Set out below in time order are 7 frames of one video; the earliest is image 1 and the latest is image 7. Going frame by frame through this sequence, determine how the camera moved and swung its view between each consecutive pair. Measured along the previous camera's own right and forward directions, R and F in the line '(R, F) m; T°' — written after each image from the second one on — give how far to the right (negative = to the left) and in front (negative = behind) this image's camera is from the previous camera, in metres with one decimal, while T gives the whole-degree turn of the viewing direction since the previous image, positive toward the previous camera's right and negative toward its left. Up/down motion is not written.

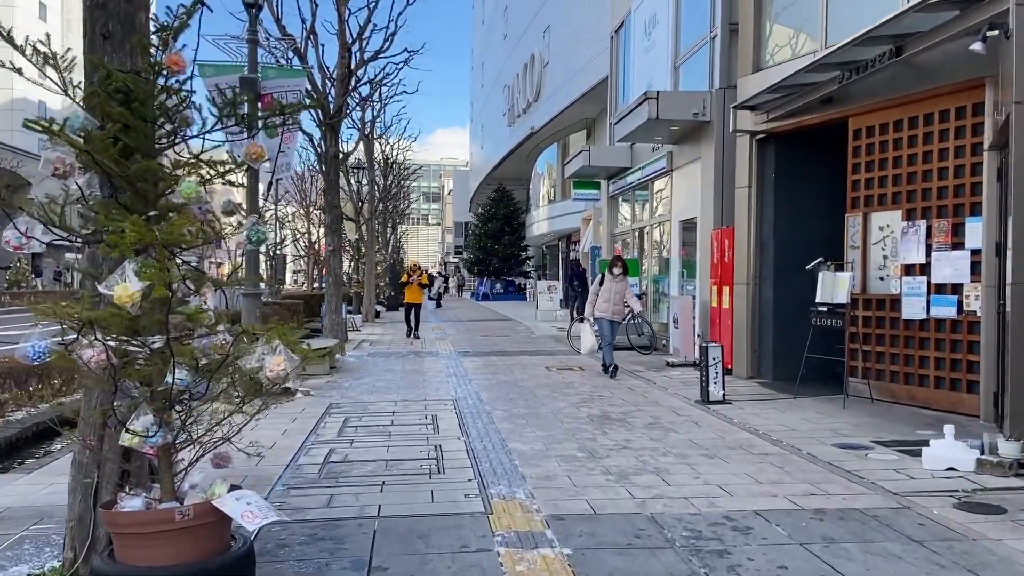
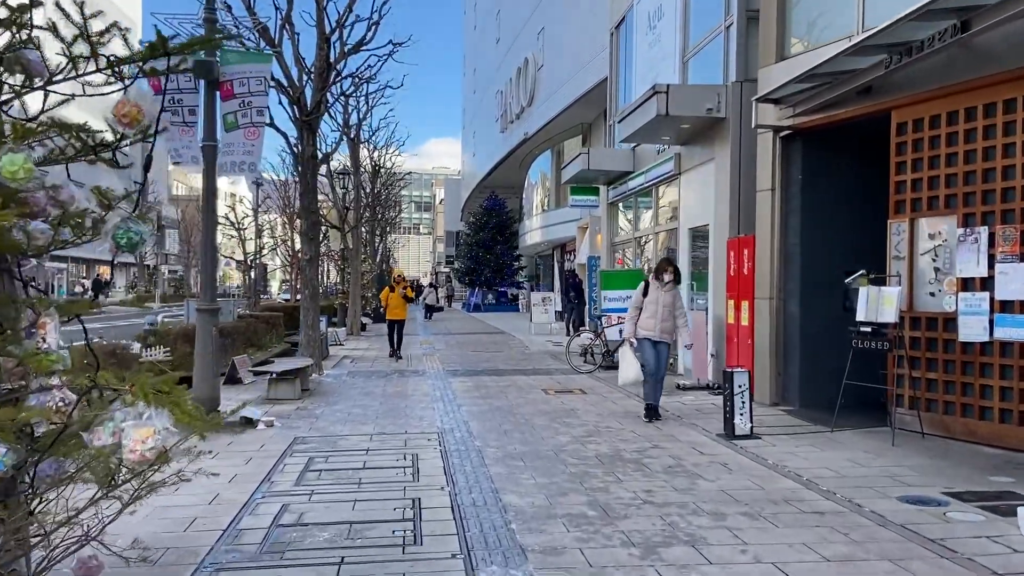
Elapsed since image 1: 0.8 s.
(0.0, +1.2) m; +1°
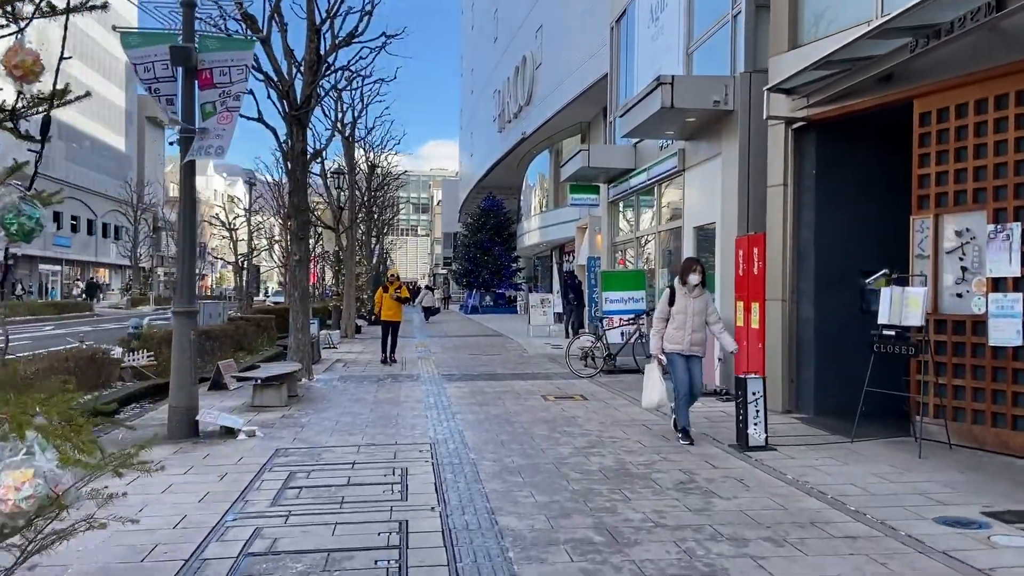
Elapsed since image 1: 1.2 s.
(0.0, +0.5) m; 0°
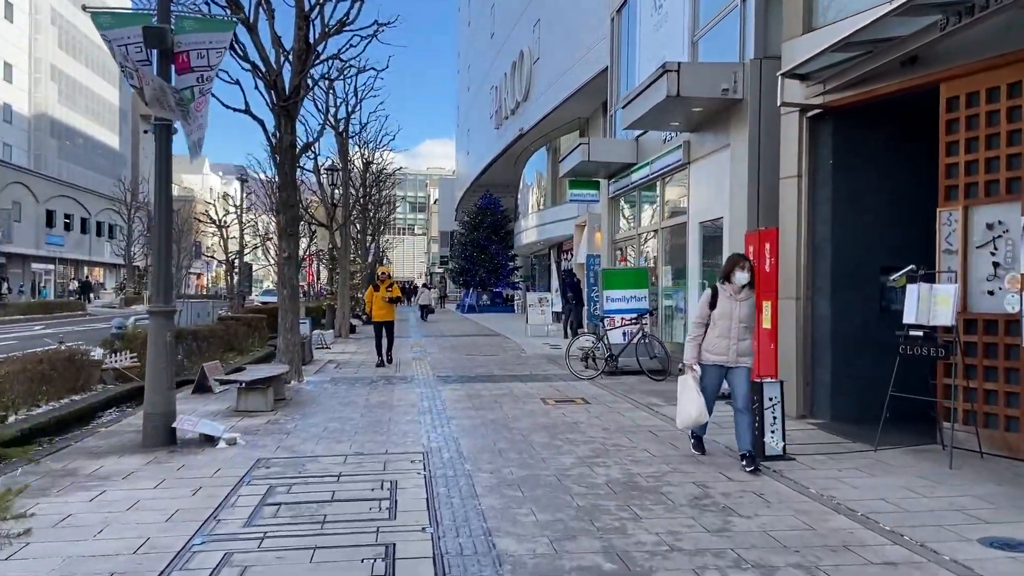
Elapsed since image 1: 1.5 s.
(0.0, +0.5) m; 0°
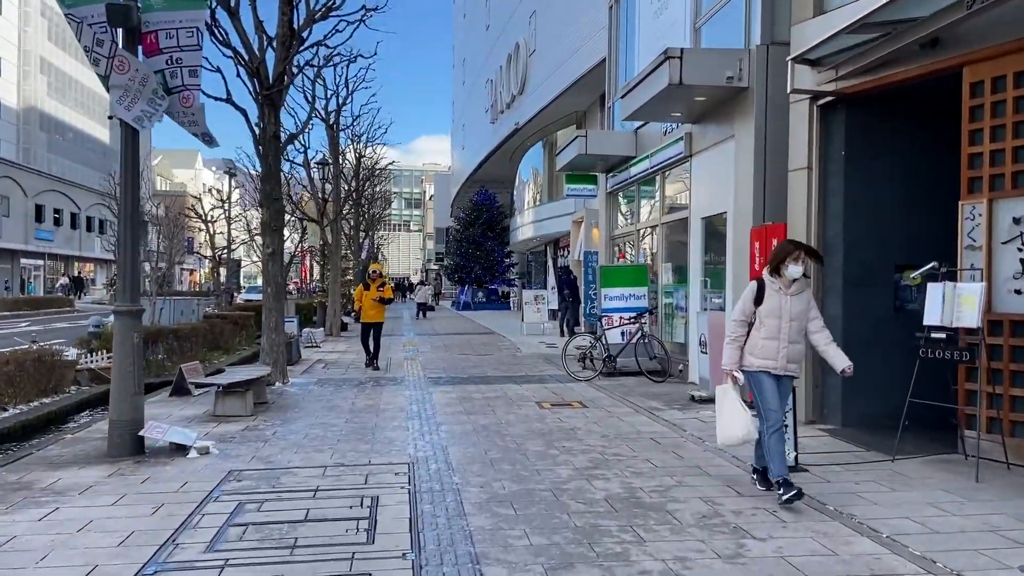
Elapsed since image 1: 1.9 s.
(0.0, +0.5) m; 0°
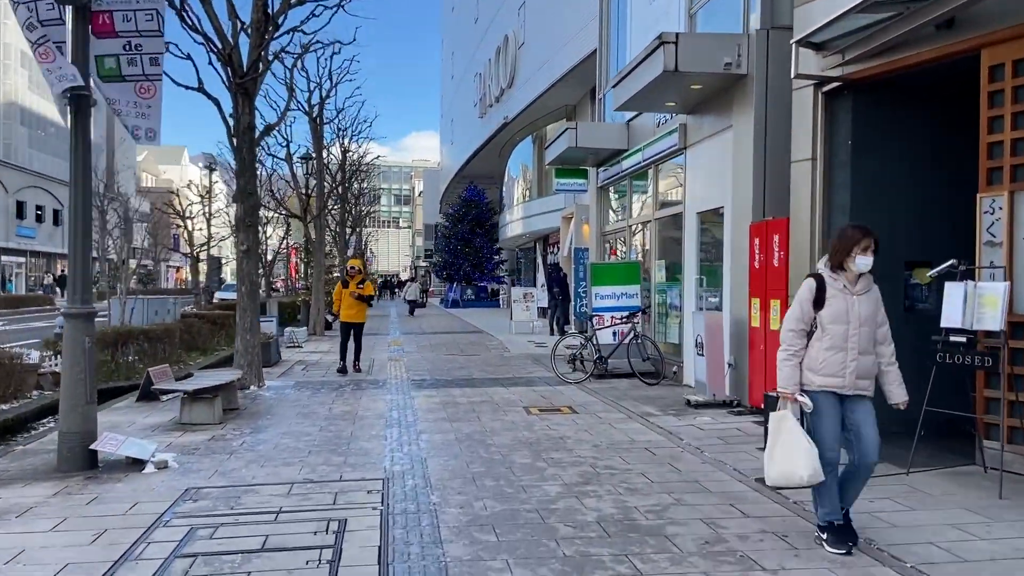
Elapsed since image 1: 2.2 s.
(+0.1, +0.5) m; +1°
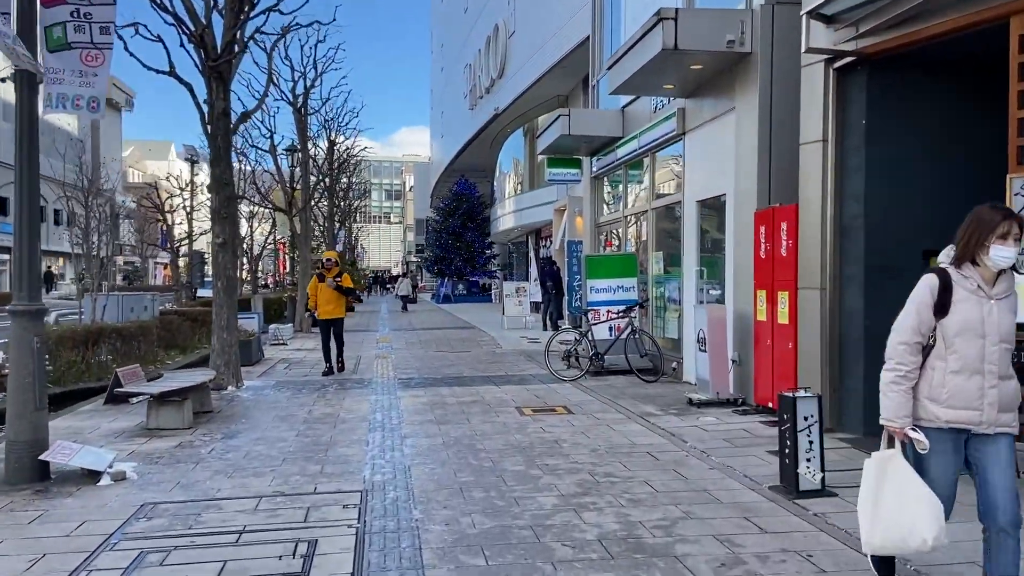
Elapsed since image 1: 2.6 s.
(0.0, +0.5) m; +1°
